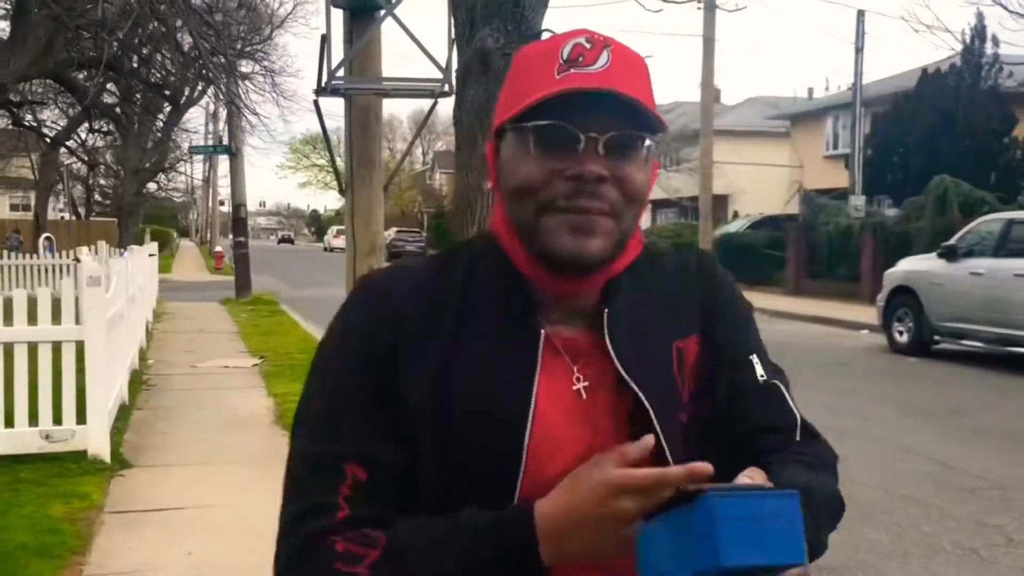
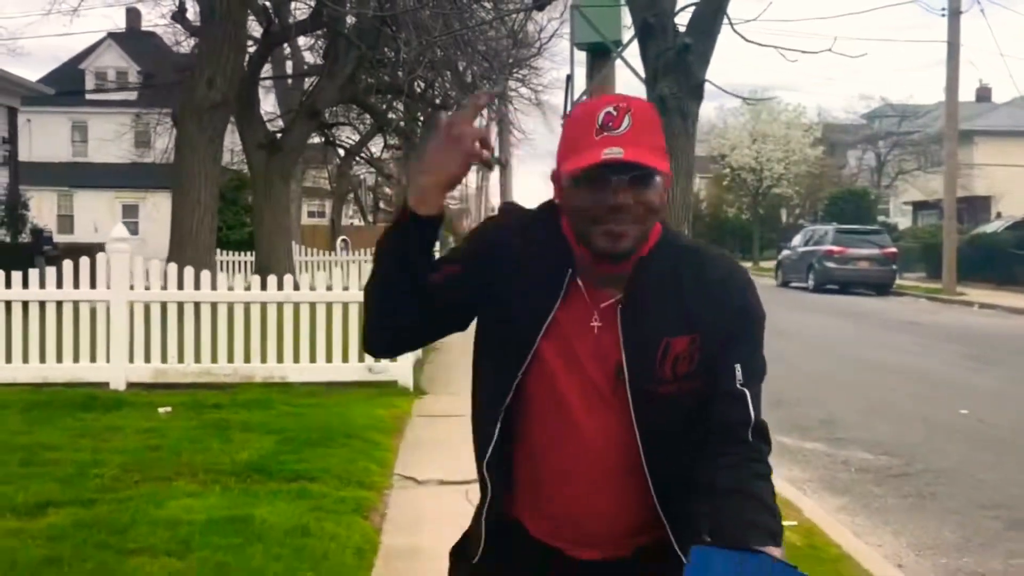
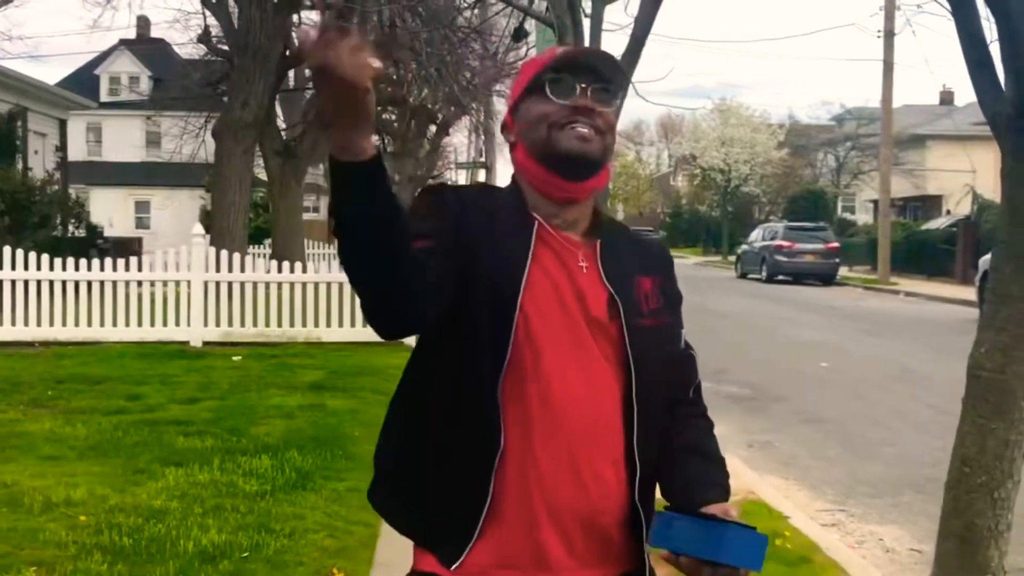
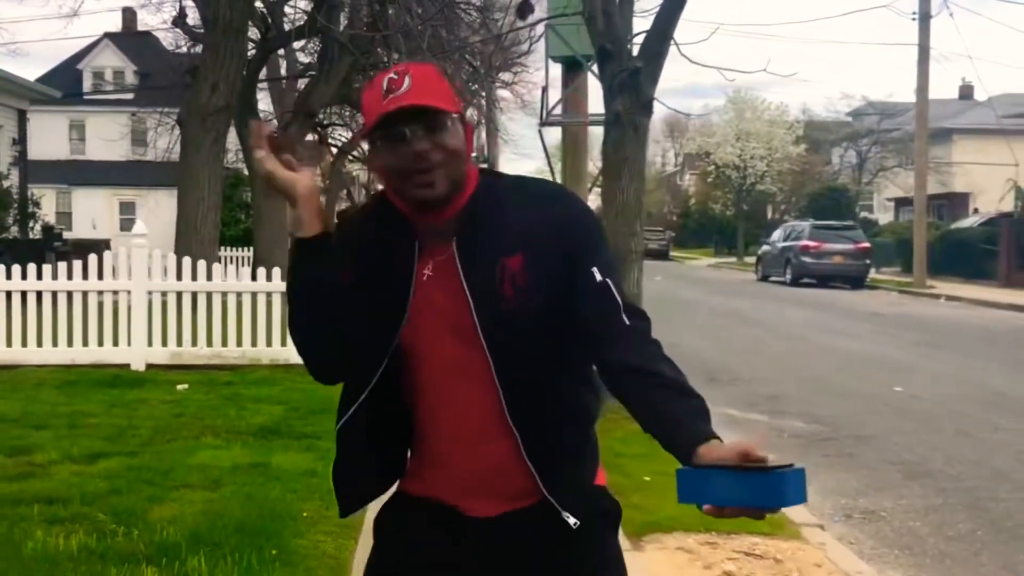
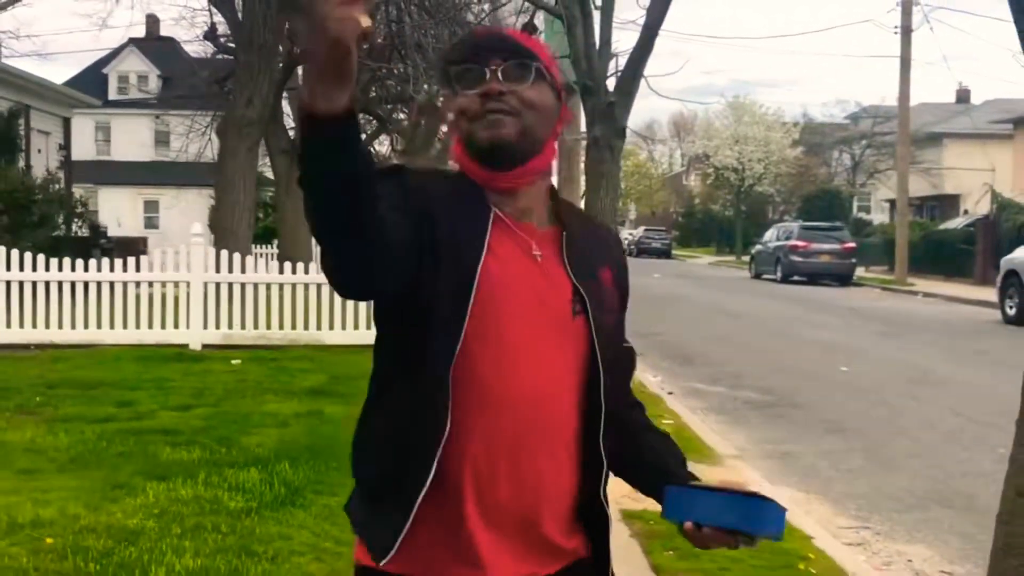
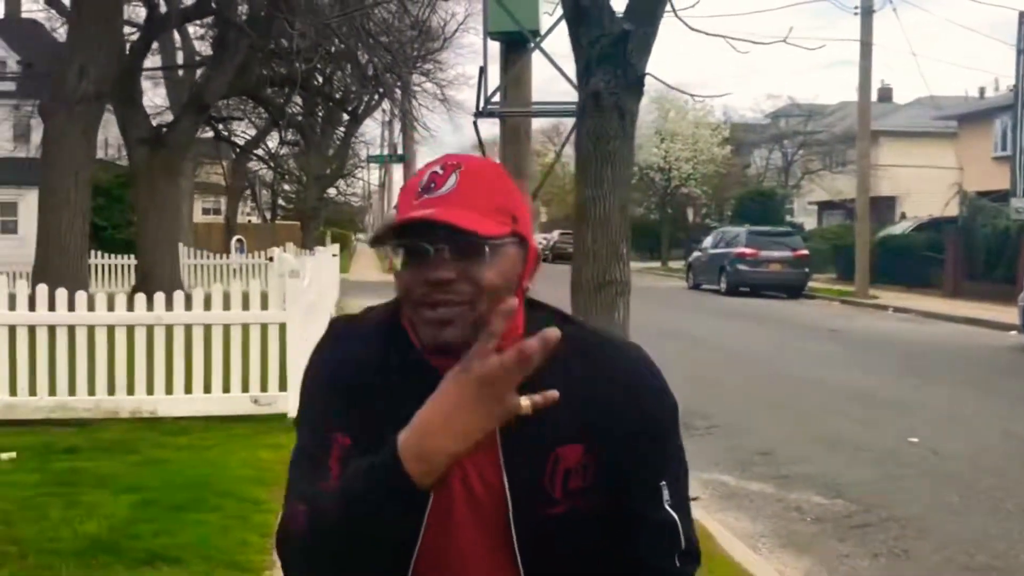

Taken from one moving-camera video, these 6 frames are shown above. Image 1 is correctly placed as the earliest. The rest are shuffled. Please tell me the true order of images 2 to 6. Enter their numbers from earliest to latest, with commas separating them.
6, 2, 4, 5, 3
